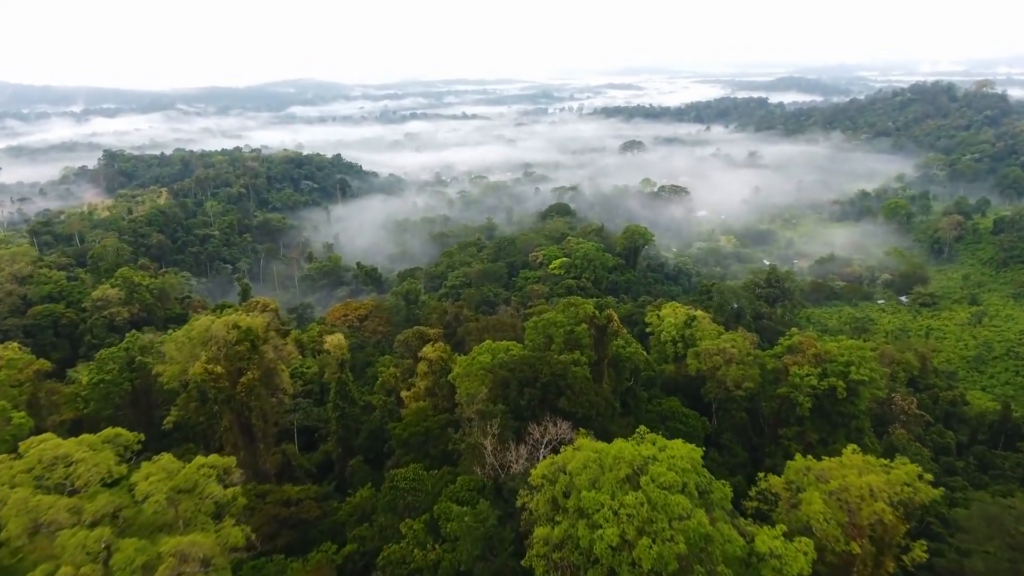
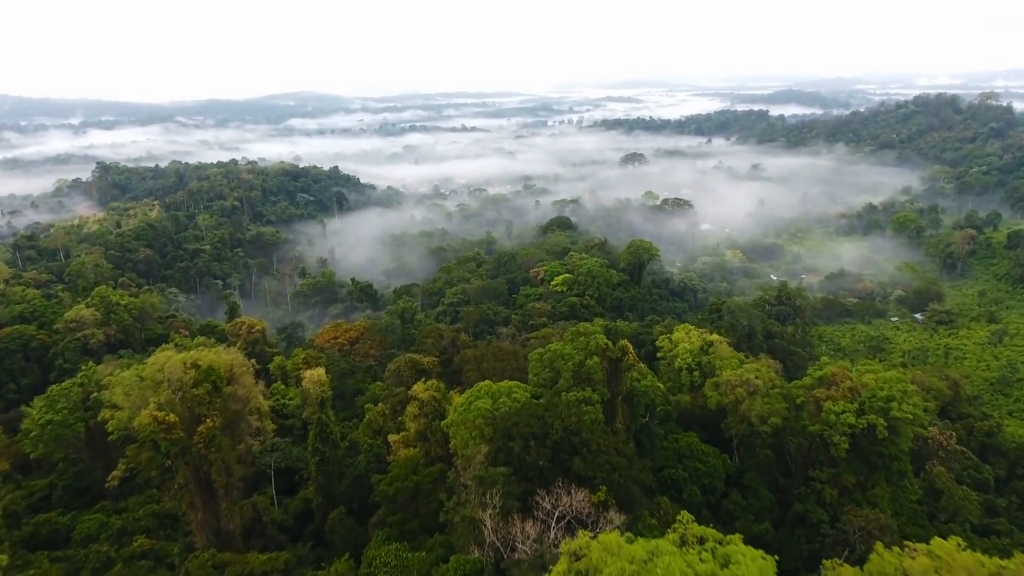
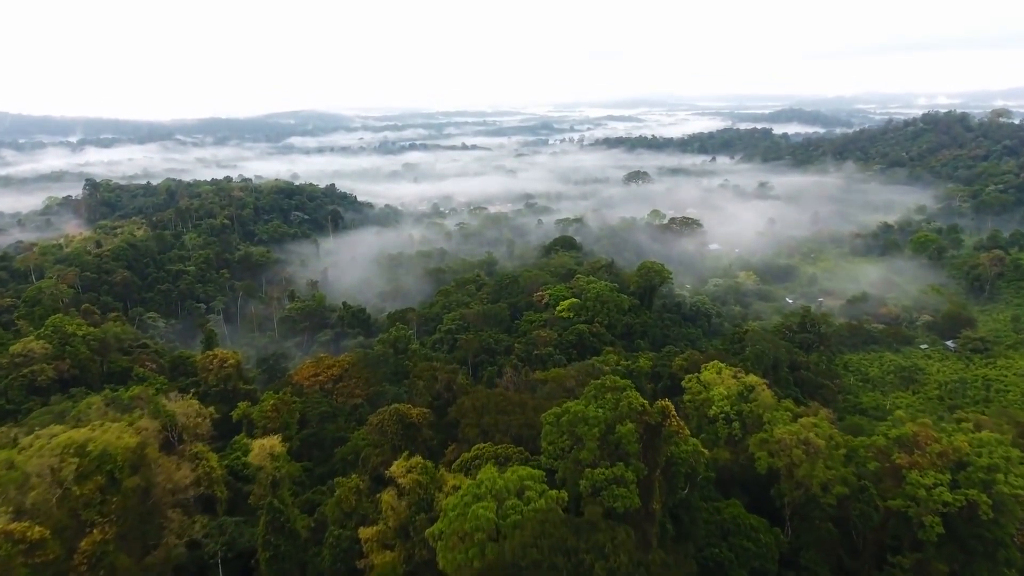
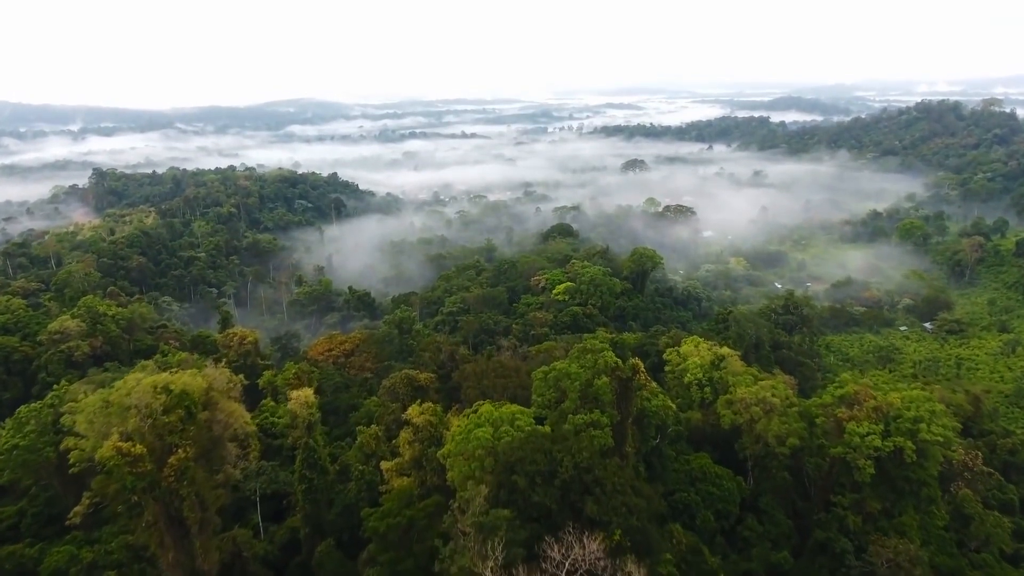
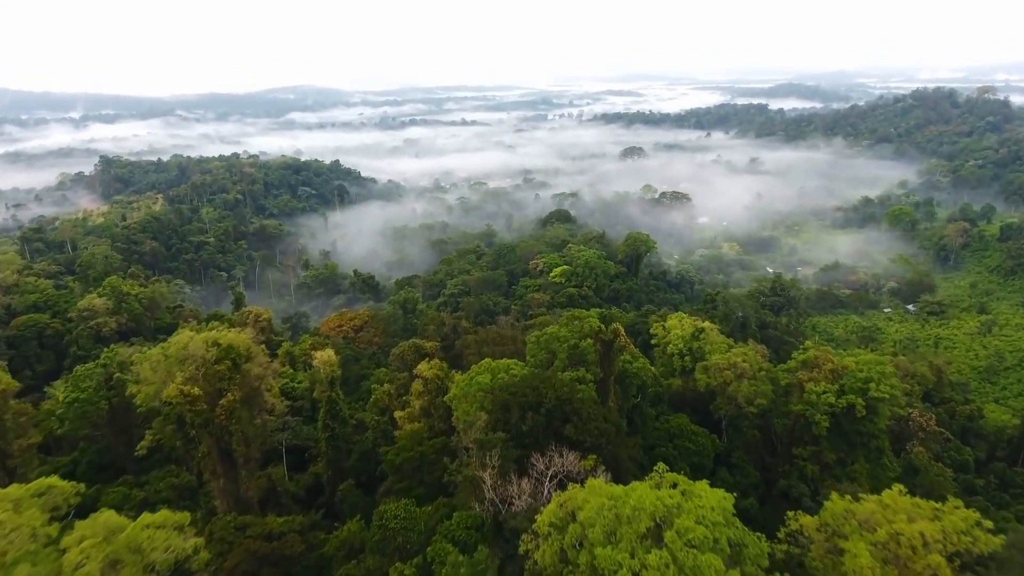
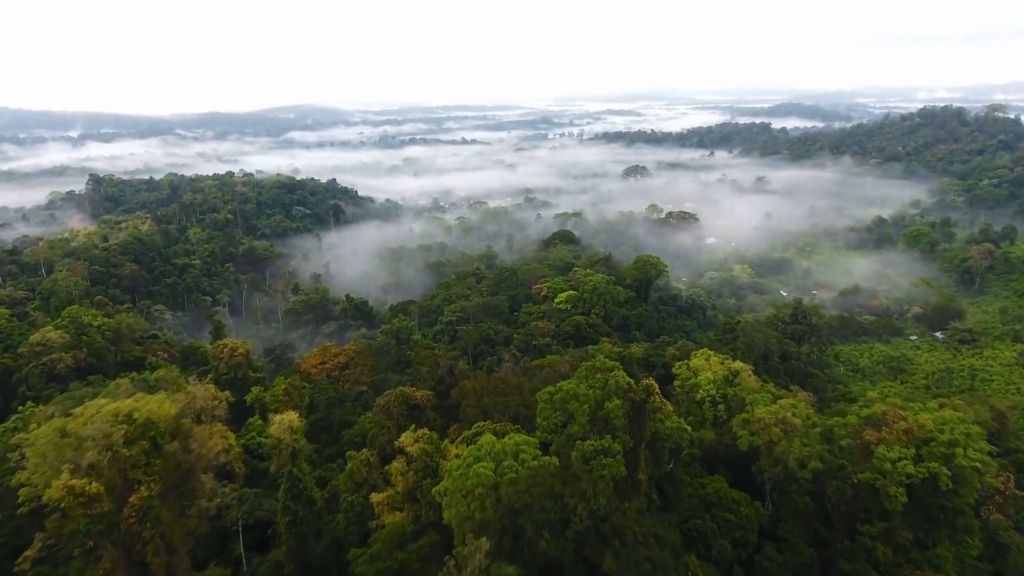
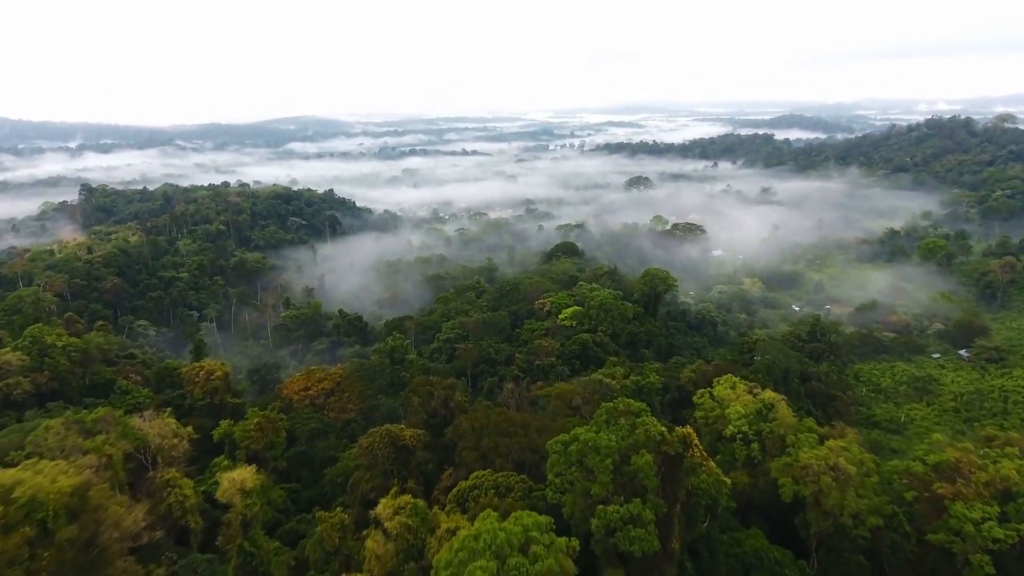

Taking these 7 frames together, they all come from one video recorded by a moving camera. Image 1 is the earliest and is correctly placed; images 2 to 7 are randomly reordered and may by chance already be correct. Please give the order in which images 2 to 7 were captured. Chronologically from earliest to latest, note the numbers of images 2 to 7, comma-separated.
5, 2, 4, 6, 3, 7
